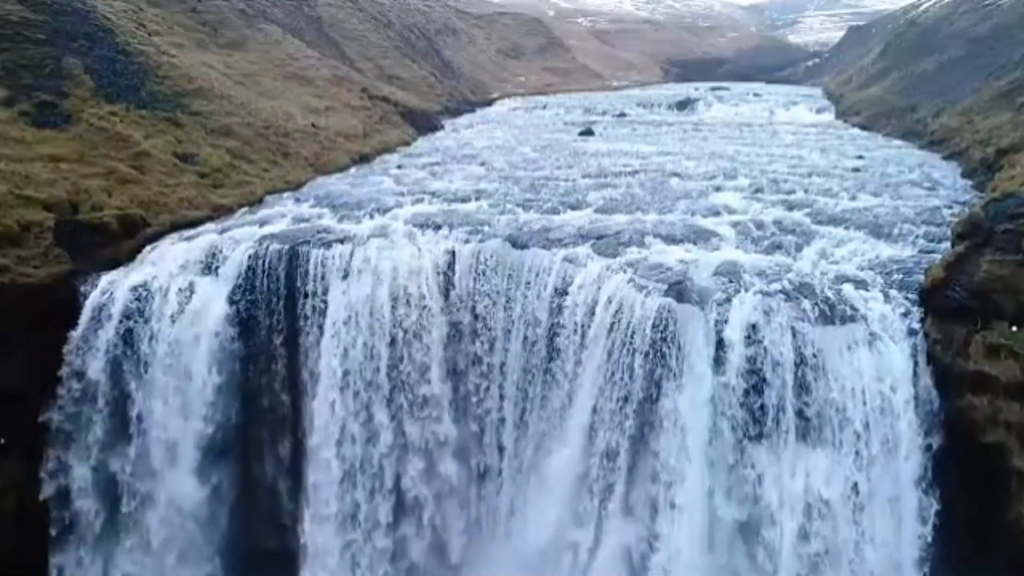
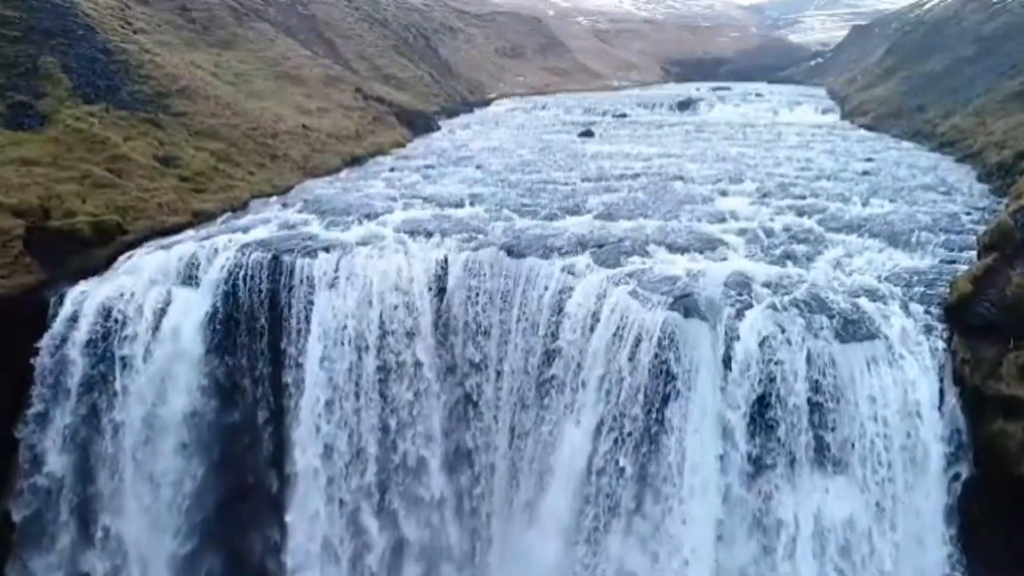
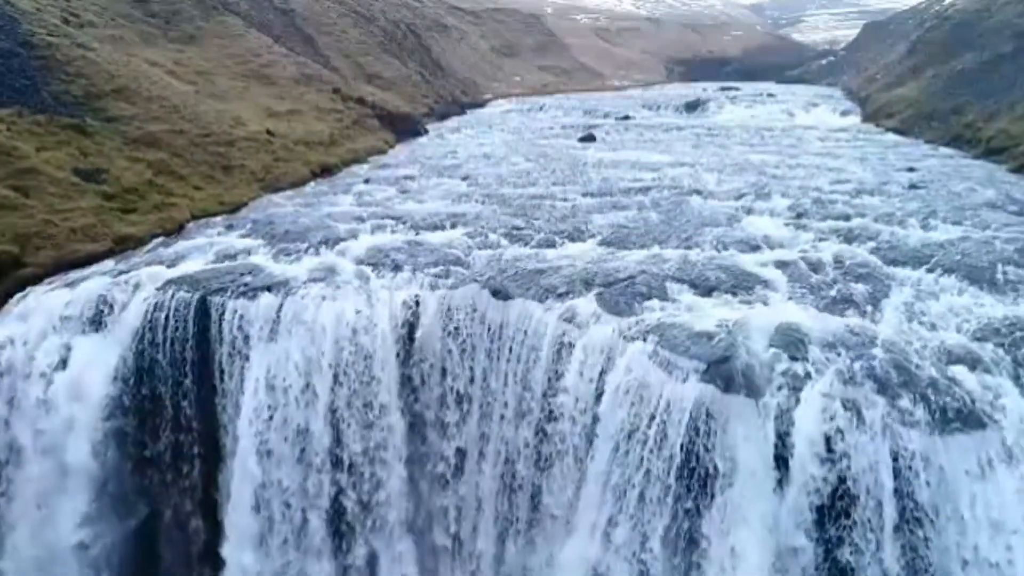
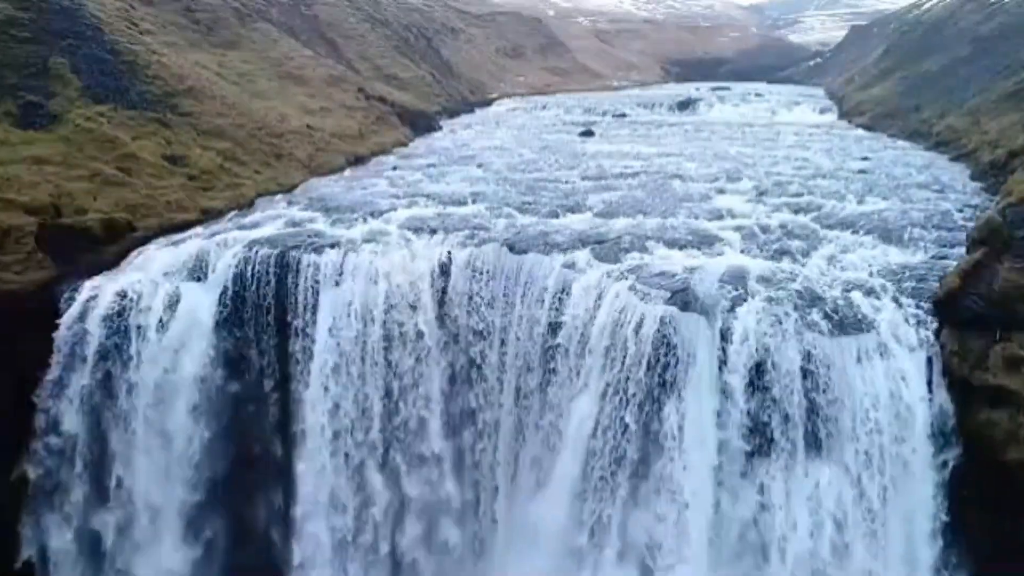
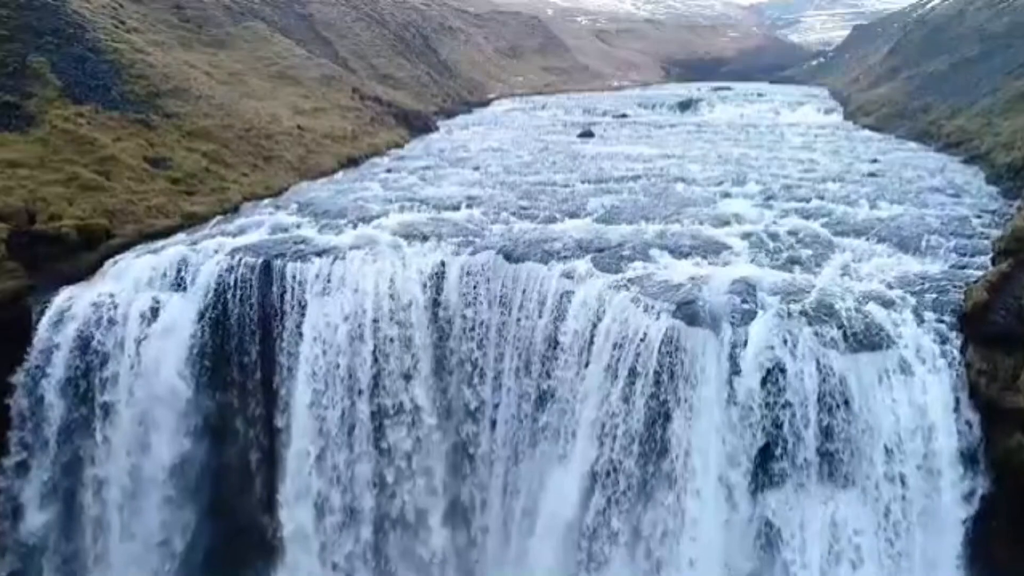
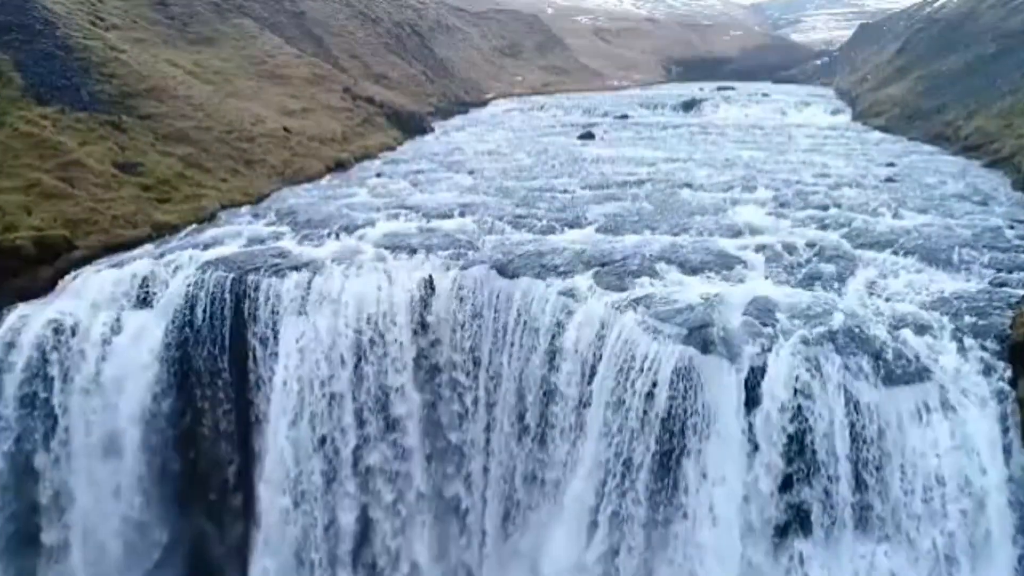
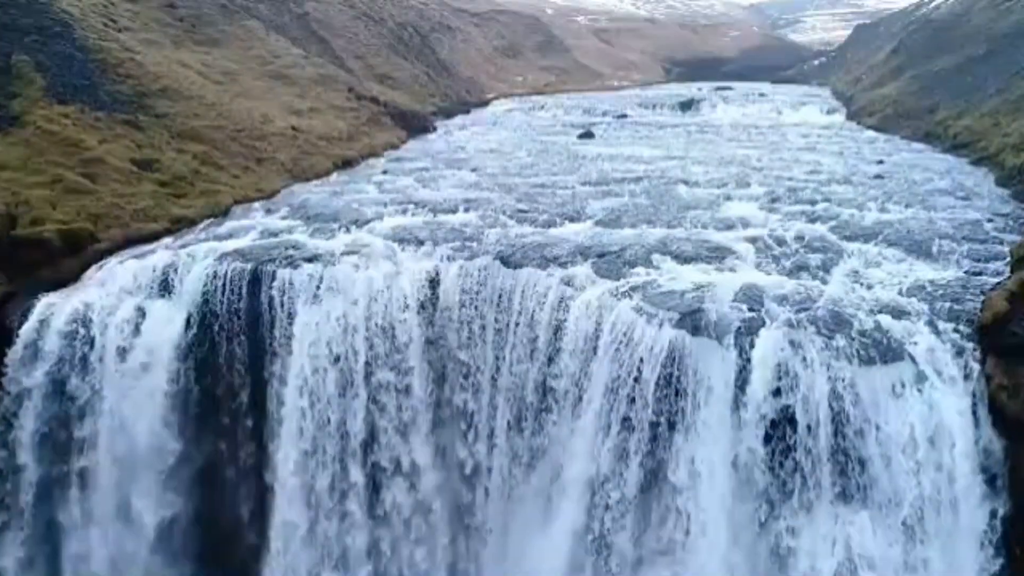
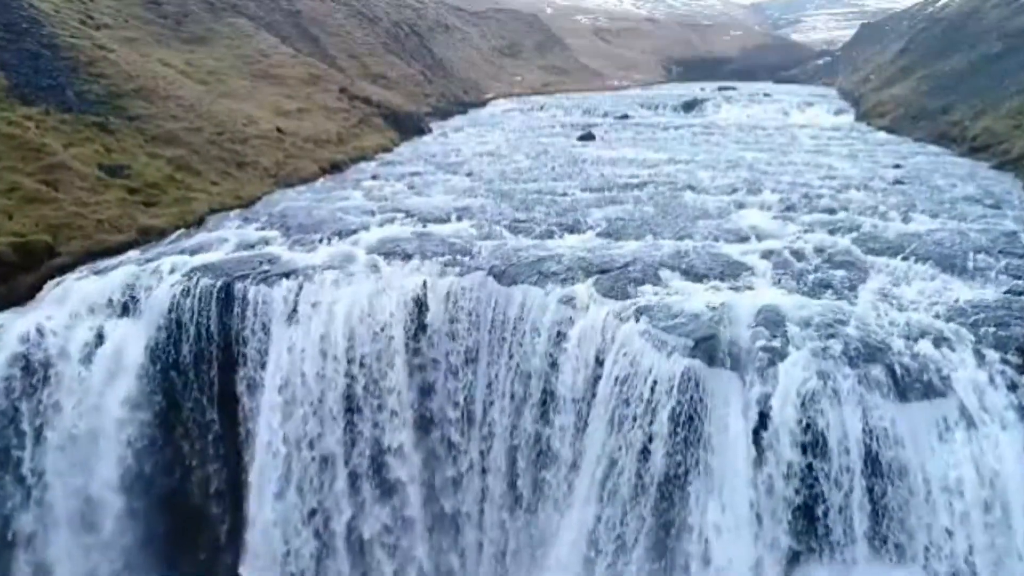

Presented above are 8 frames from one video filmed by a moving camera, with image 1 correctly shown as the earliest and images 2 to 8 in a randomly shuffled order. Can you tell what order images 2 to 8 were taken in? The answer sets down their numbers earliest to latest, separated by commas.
4, 2, 5, 7, 6, 8, 3
